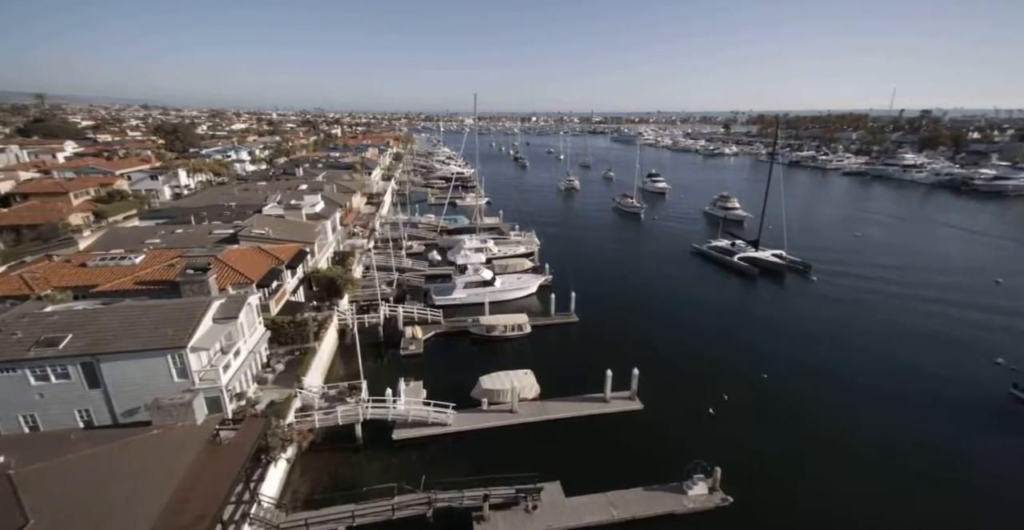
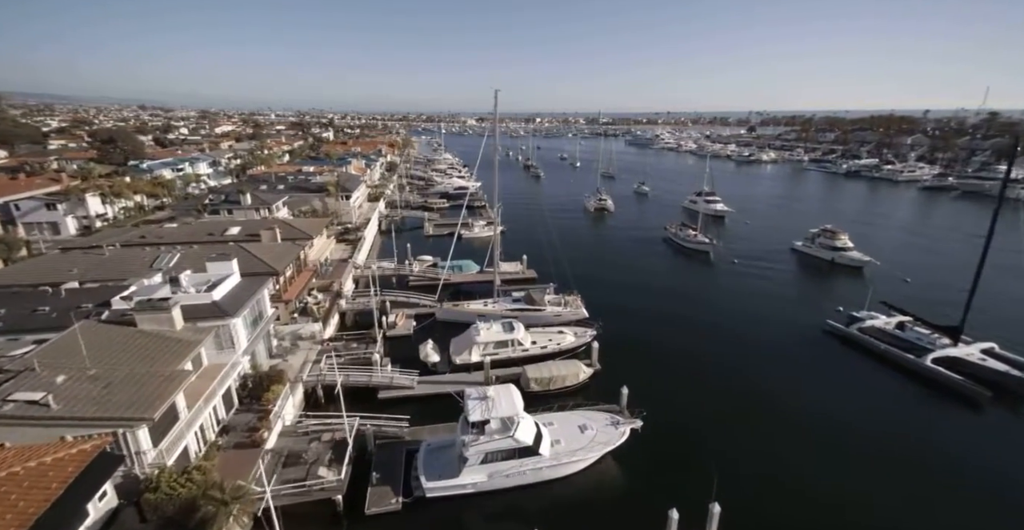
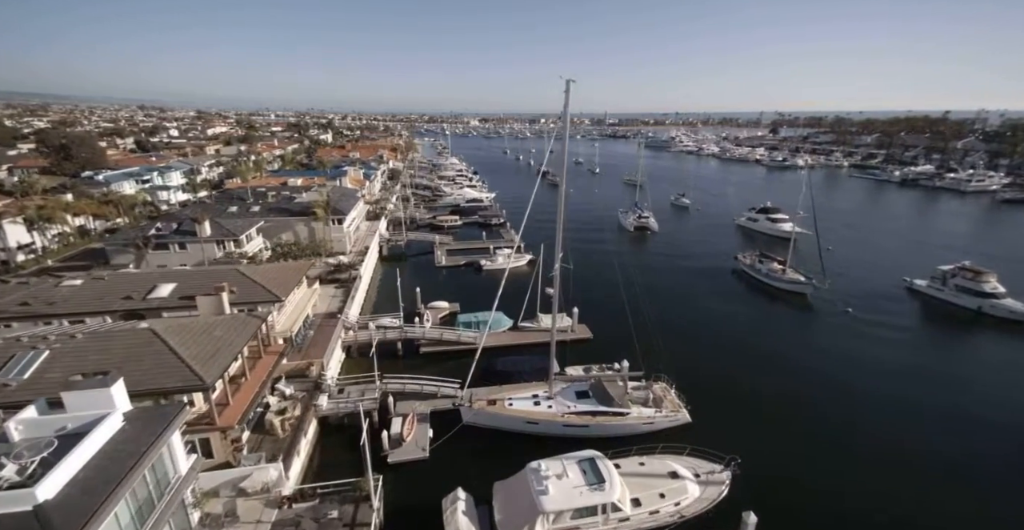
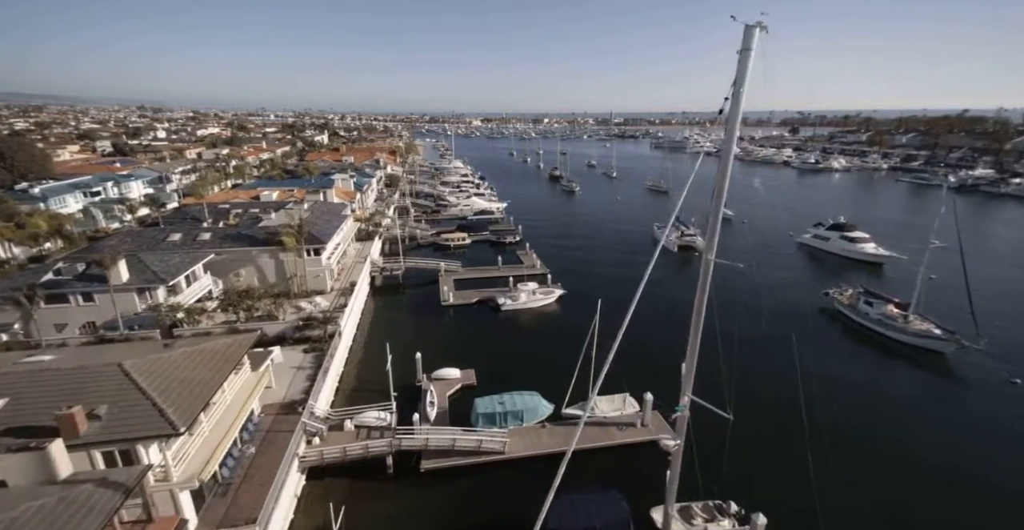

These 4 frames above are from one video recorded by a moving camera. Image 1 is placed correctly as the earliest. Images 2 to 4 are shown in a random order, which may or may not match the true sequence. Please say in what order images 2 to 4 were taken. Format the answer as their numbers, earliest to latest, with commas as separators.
2, 3, 4
